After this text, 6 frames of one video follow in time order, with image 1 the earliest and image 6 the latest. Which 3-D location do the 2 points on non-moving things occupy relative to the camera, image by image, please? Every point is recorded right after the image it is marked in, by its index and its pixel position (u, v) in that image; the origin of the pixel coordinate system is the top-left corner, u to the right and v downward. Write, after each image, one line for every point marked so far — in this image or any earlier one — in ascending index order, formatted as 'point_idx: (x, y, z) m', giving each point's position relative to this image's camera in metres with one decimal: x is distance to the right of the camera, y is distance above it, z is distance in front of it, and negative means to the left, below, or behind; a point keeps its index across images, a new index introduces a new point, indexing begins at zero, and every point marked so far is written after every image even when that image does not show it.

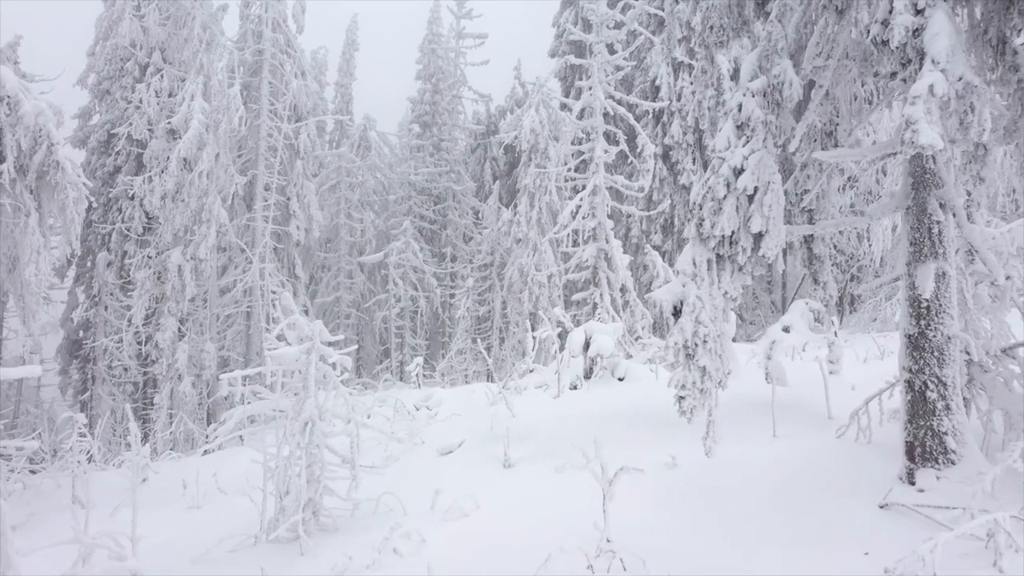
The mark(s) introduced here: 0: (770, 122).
0: (+2.2, +1.4, +4.9) m
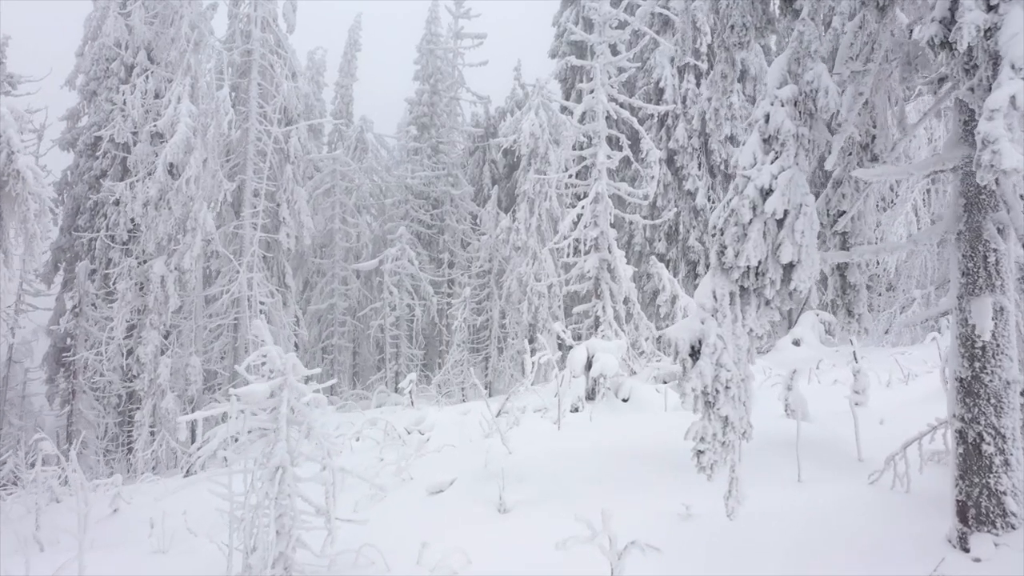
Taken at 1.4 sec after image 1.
0: (+2.1, +1.1, +4.3) m
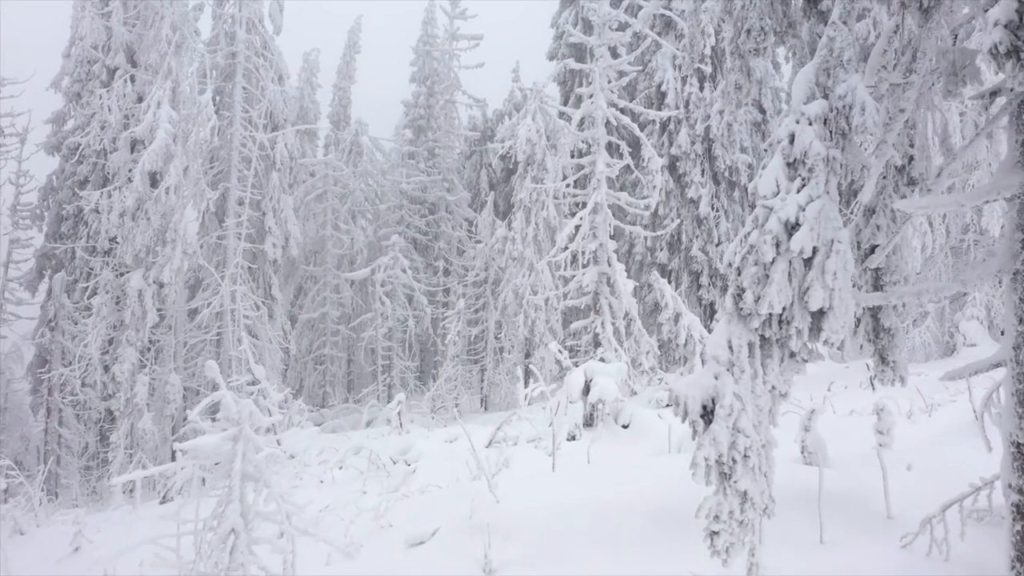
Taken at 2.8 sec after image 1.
0: (+2.0, +0.8, +3.6) m
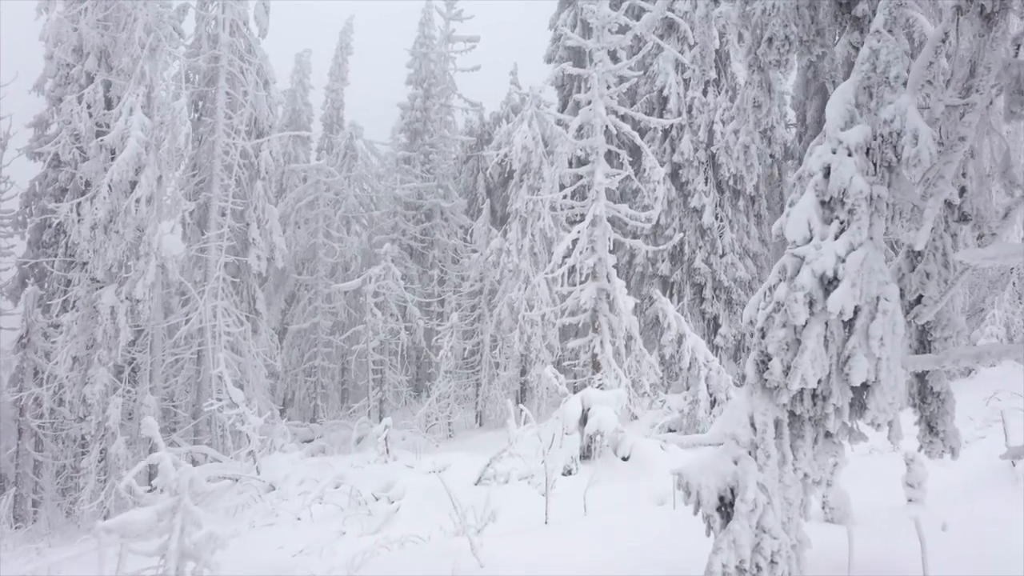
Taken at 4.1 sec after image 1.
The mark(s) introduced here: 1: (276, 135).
0: (+1.9, +0.5, +3.0) m
1: (-5.8, +3.8, +14.3) m
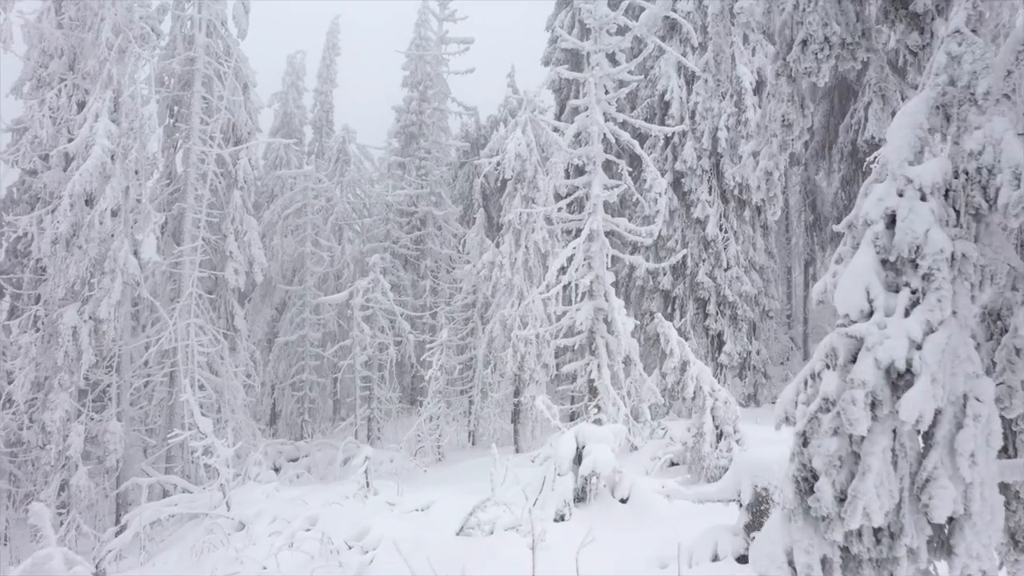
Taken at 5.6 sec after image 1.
0: (+1.7, +0.1, +2.2) m
1: (-6.0, +3.4, +13.6) m
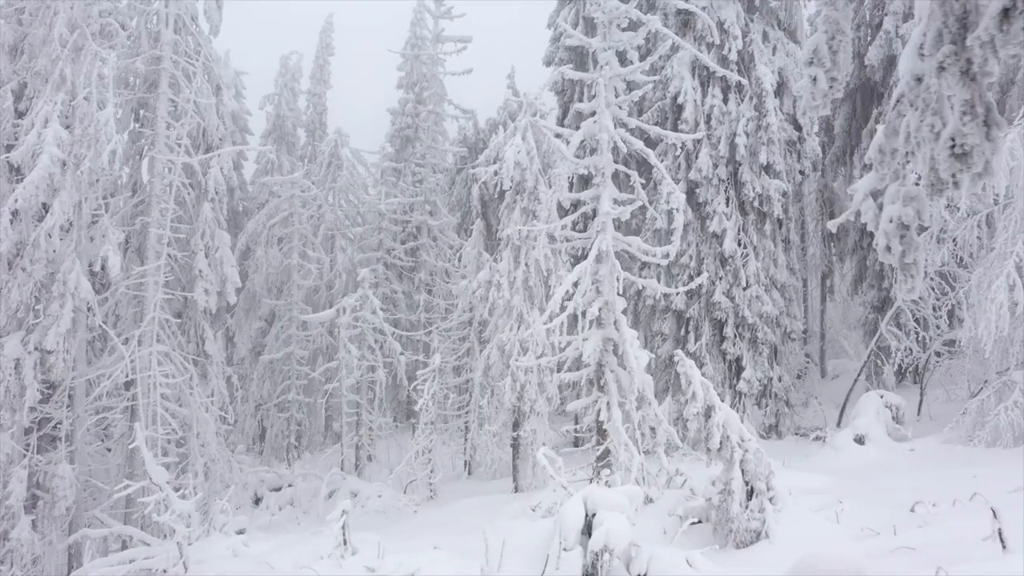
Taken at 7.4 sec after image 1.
0: (+1.6, -0.3, +0.9) m
1: (-6.0, +2.9, +12.3) m
